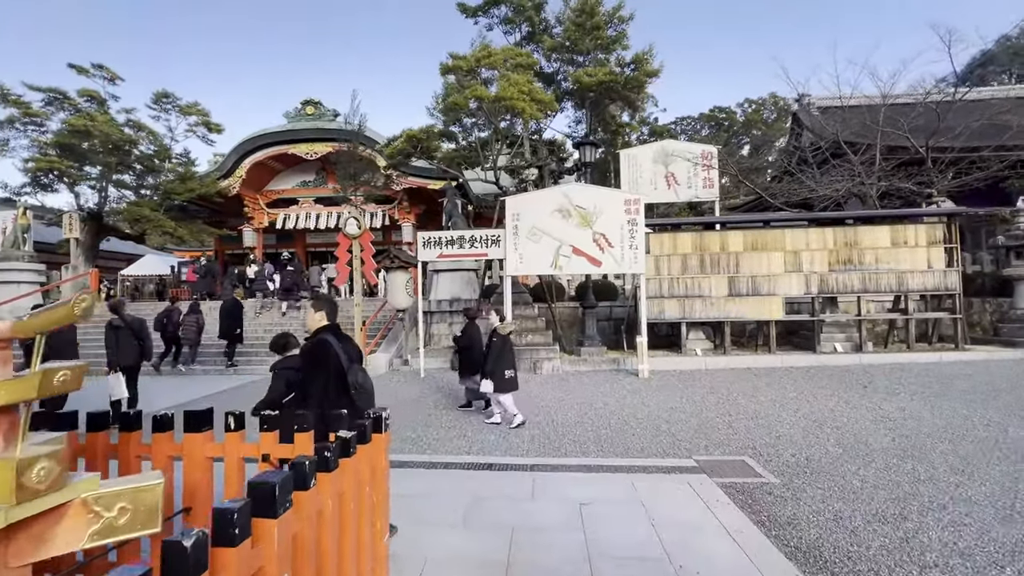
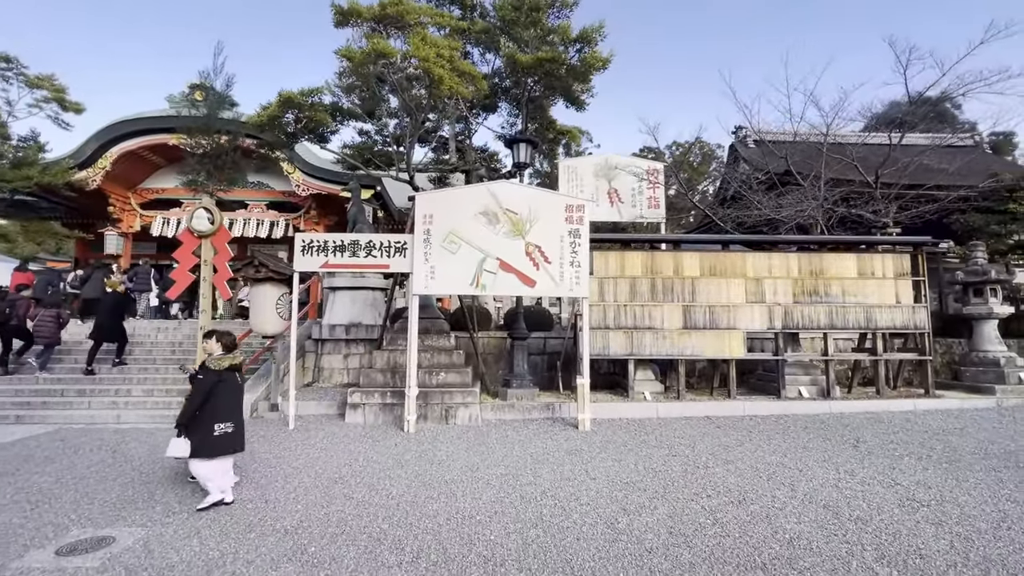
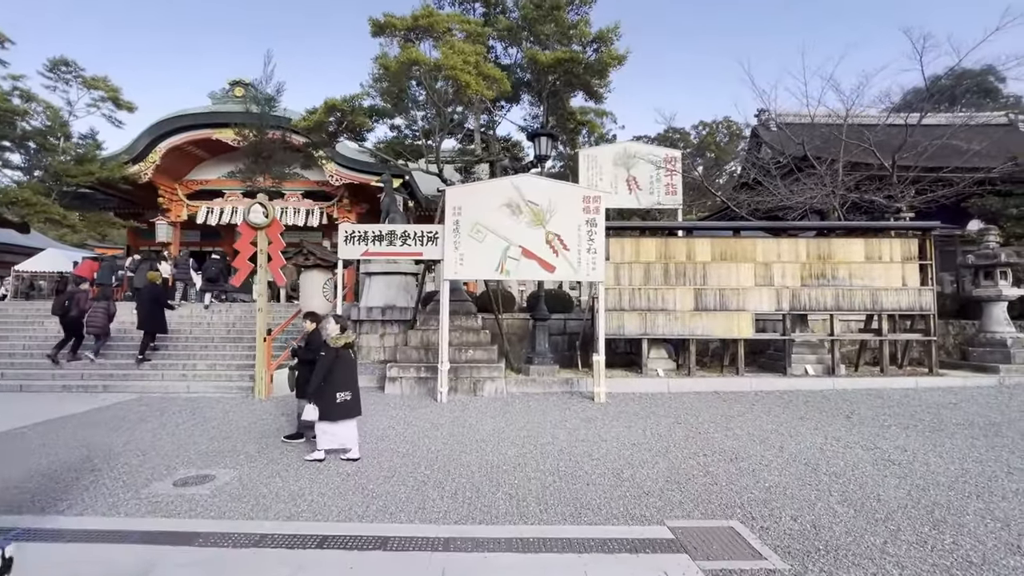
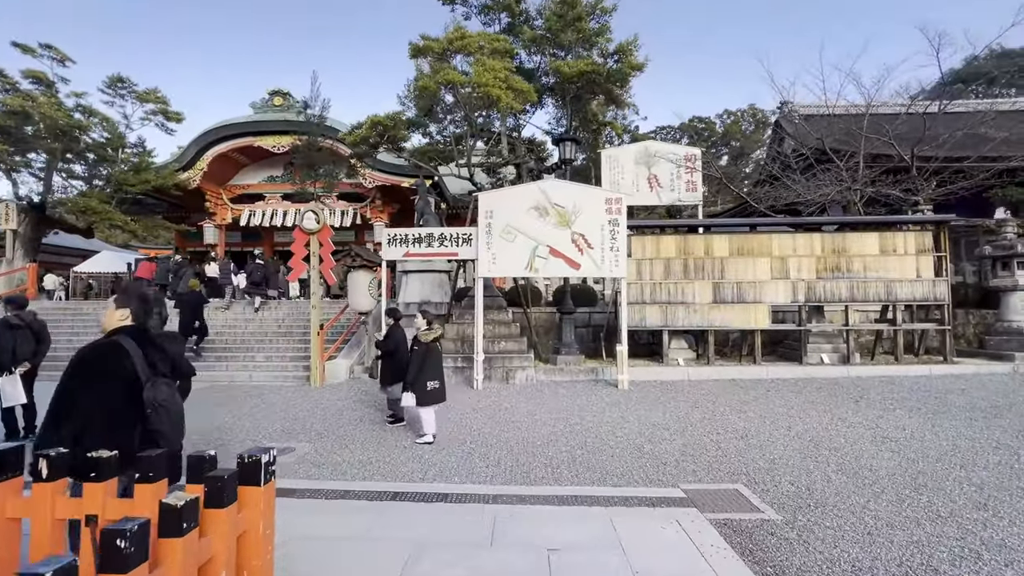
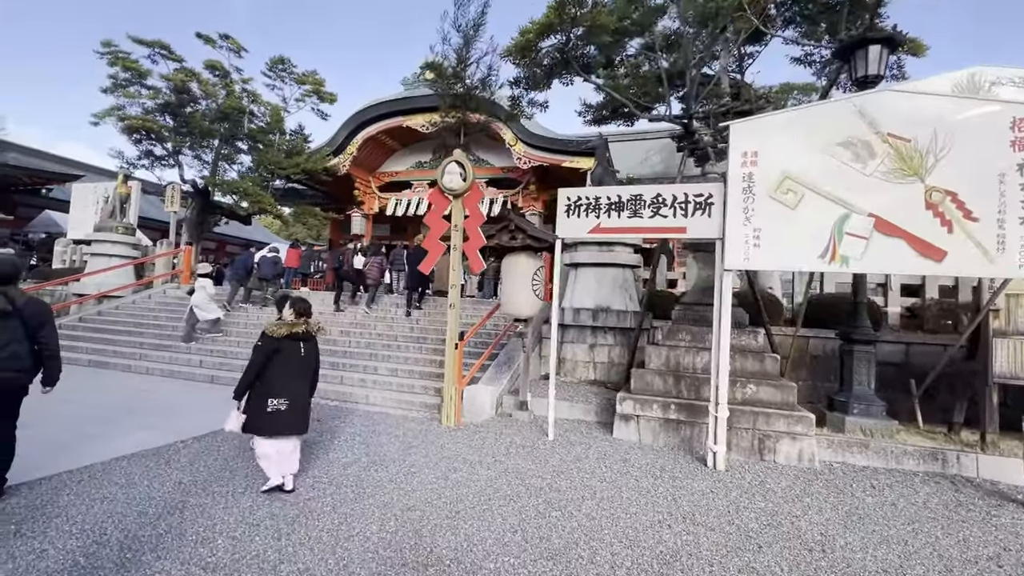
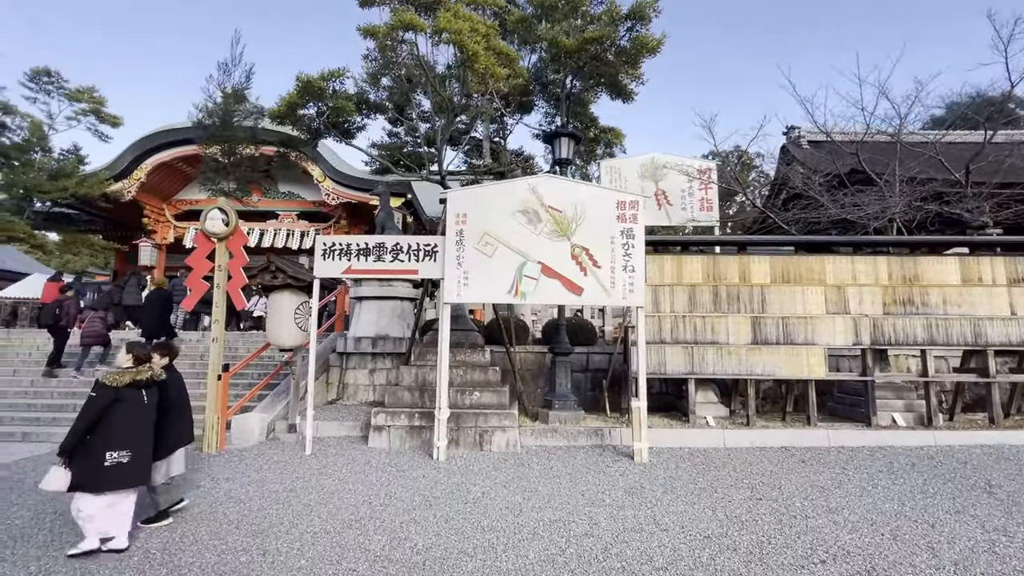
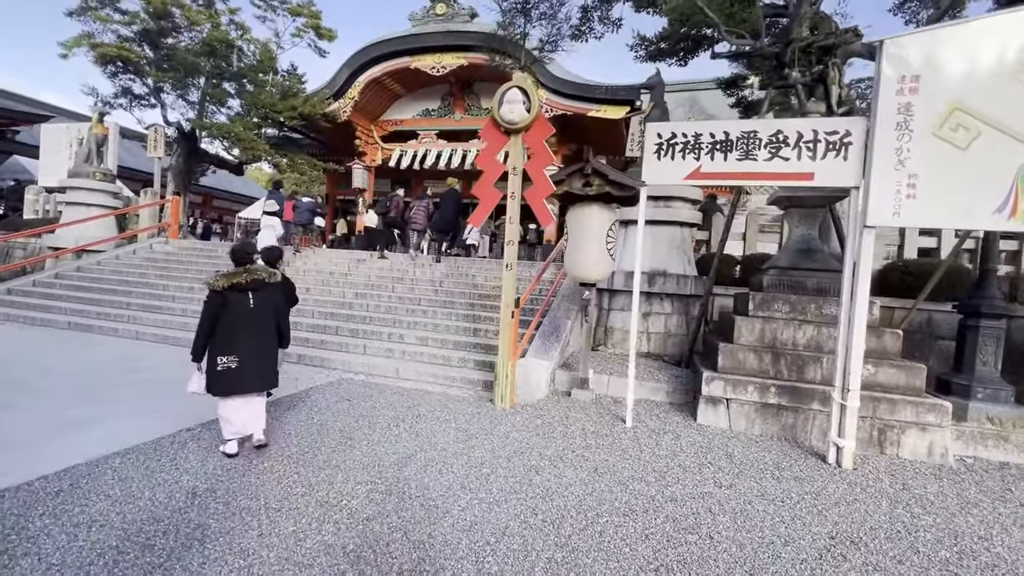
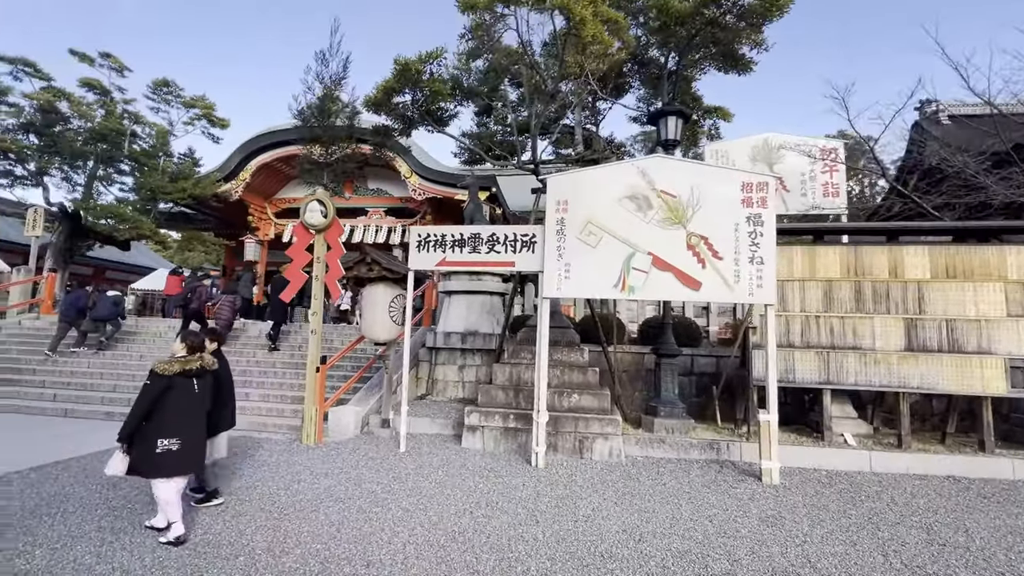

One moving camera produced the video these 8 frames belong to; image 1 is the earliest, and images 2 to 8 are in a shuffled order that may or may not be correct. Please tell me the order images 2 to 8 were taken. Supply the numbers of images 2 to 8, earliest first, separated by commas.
4, 3, 2, 6, 8, 5, 7
